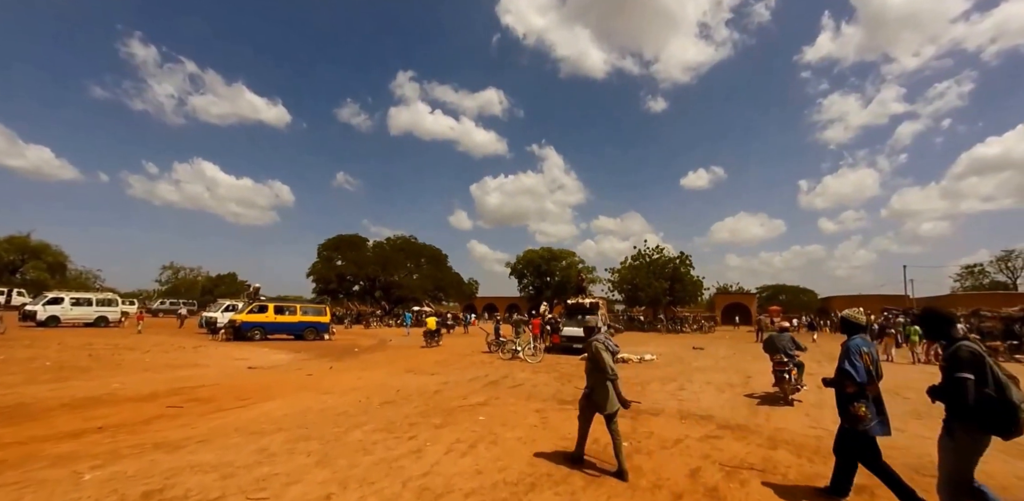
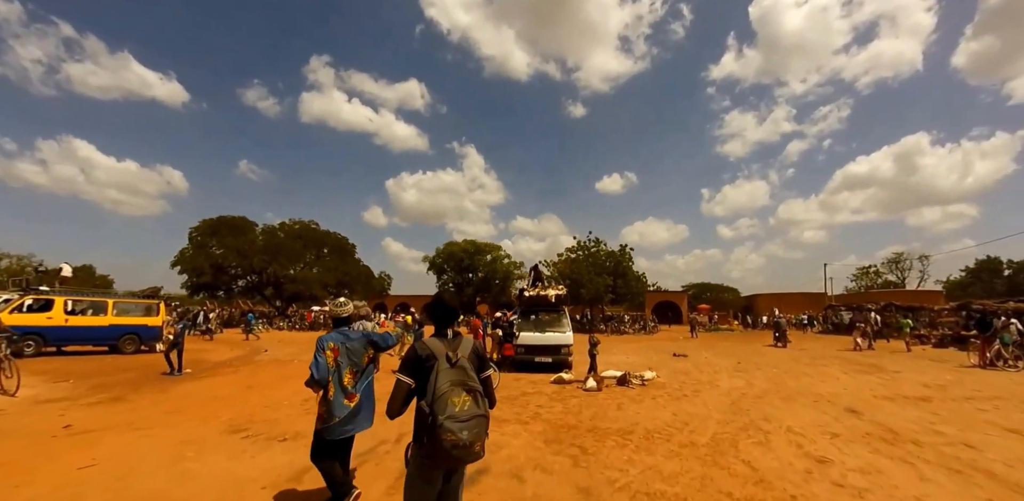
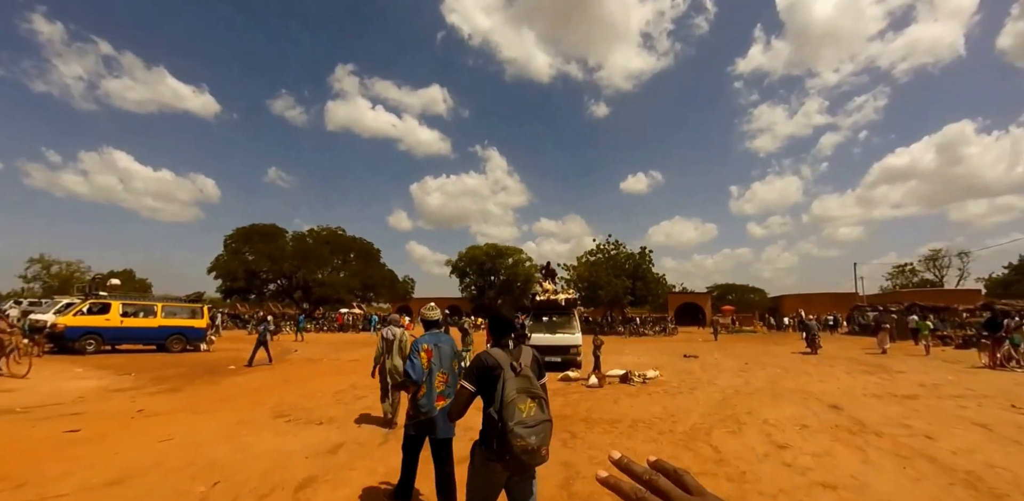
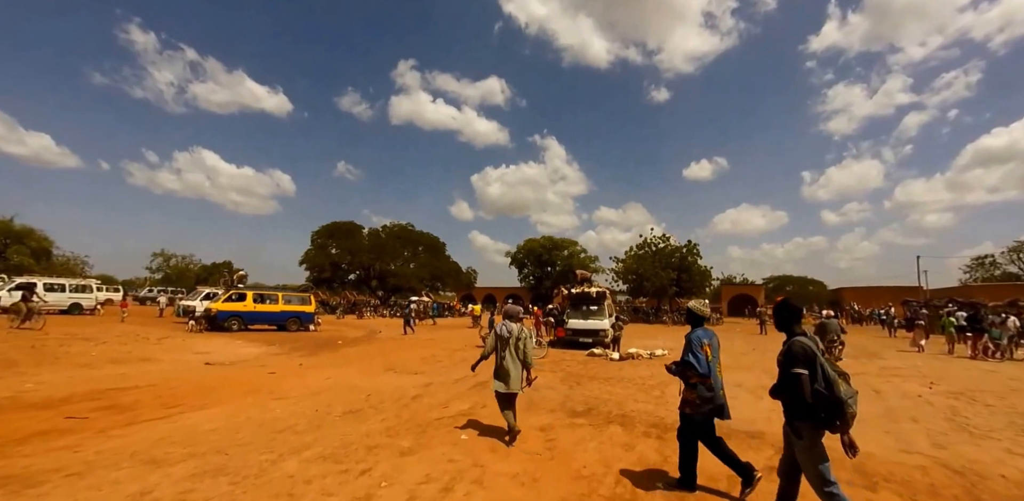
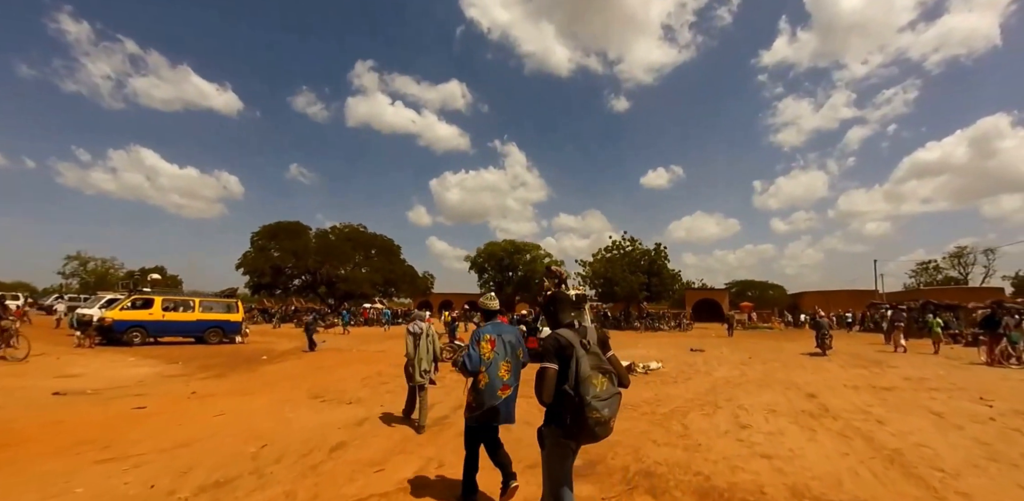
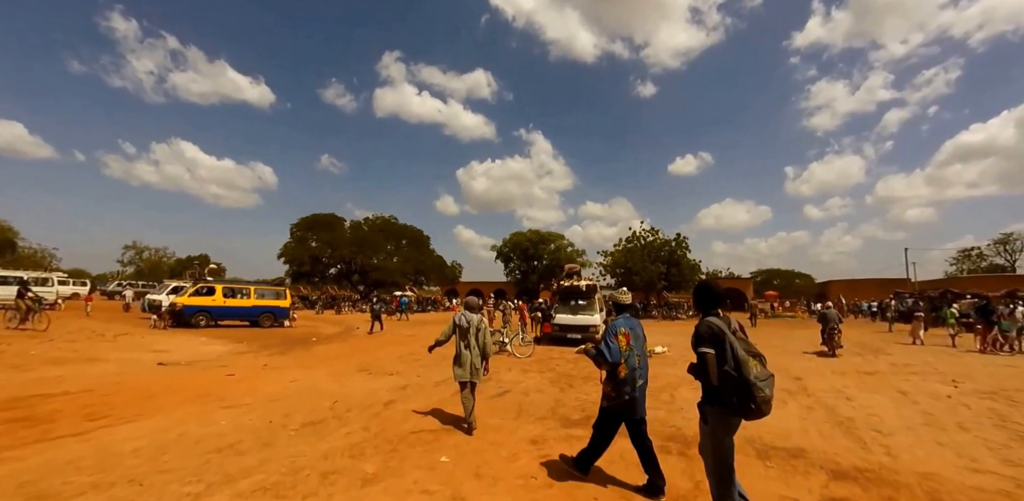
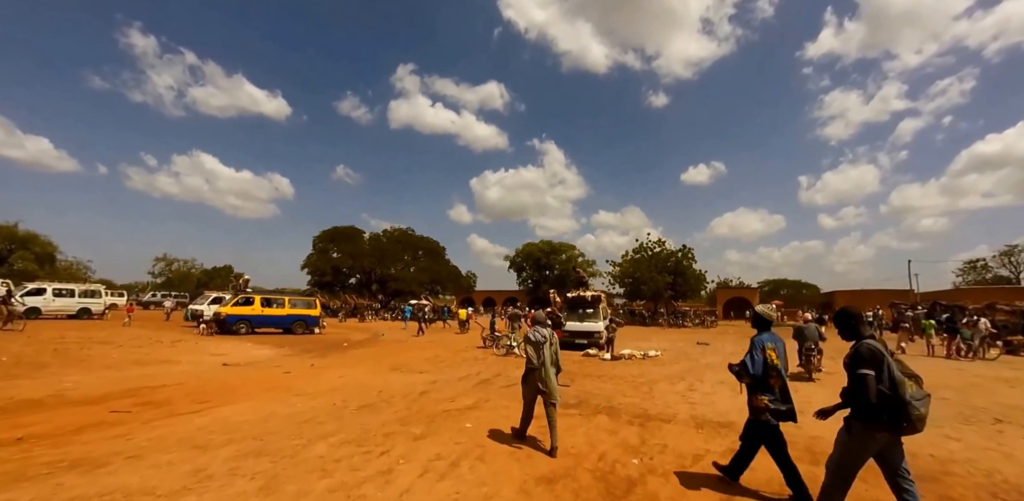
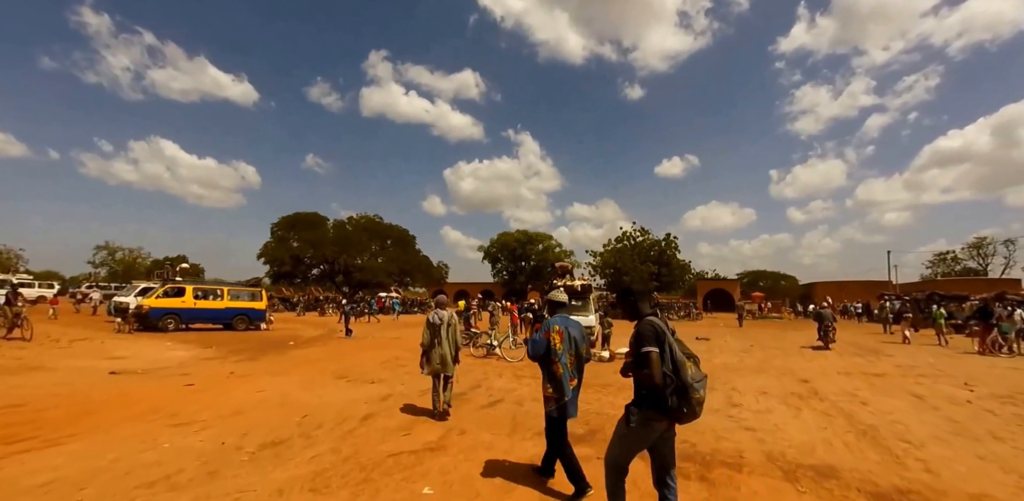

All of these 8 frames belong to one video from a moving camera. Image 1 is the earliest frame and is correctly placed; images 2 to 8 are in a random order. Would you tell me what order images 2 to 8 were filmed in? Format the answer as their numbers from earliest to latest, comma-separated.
7, 4, 6, 8, 5, 3, 2
